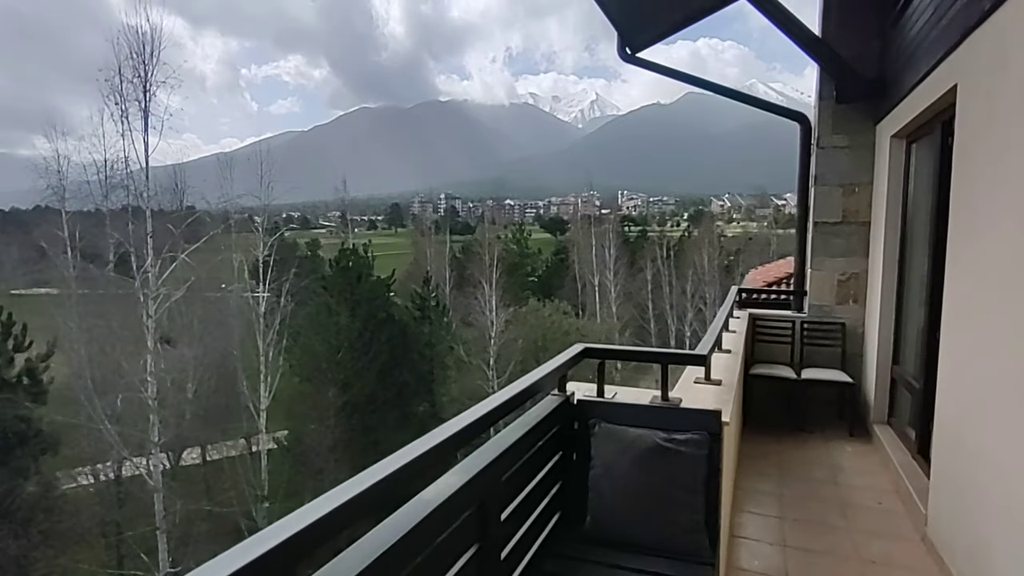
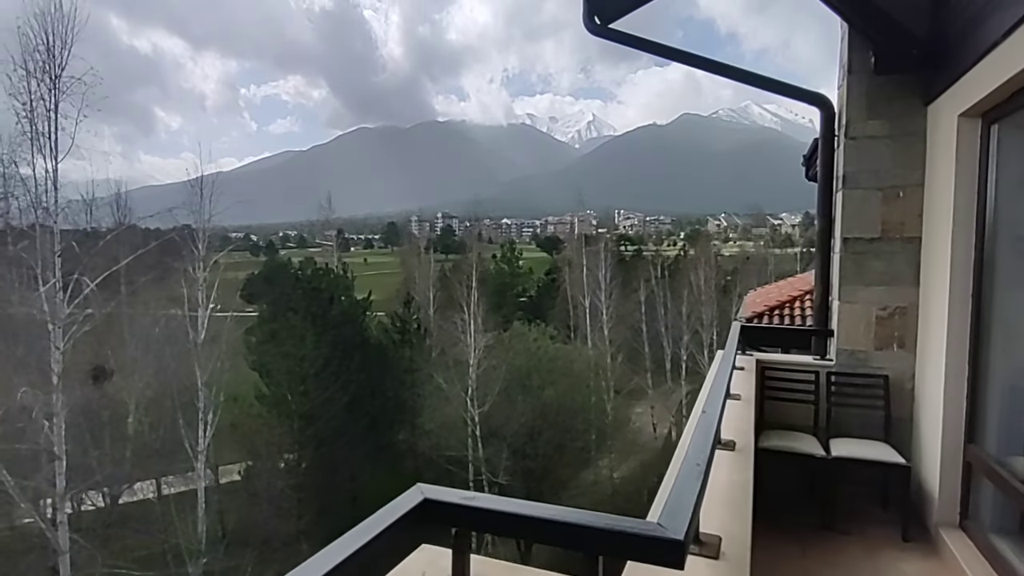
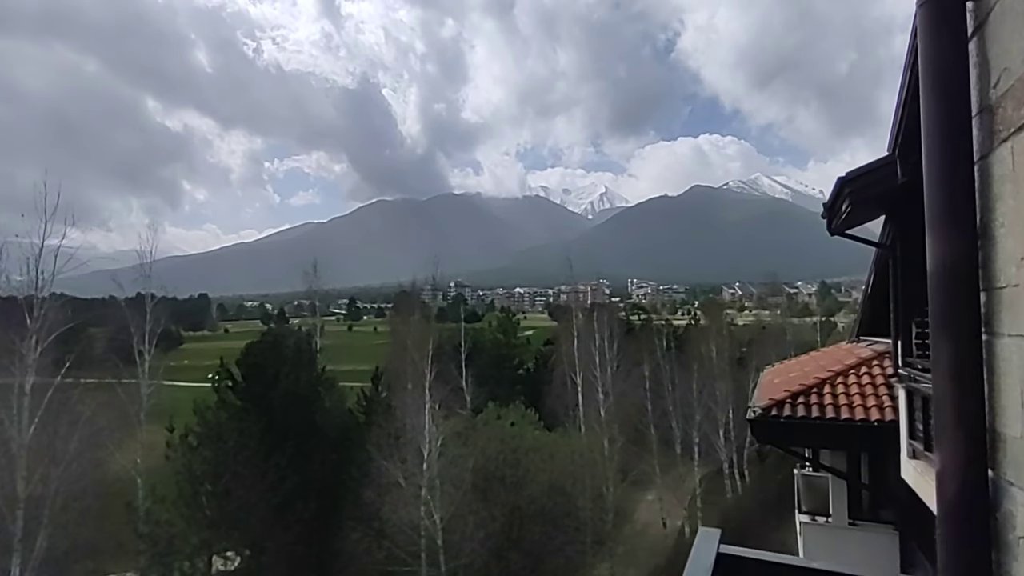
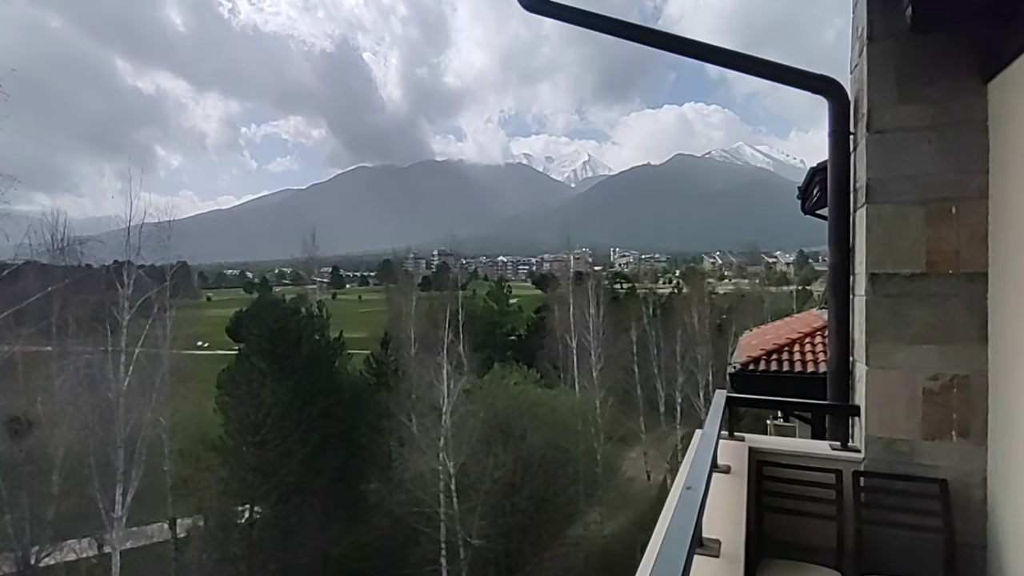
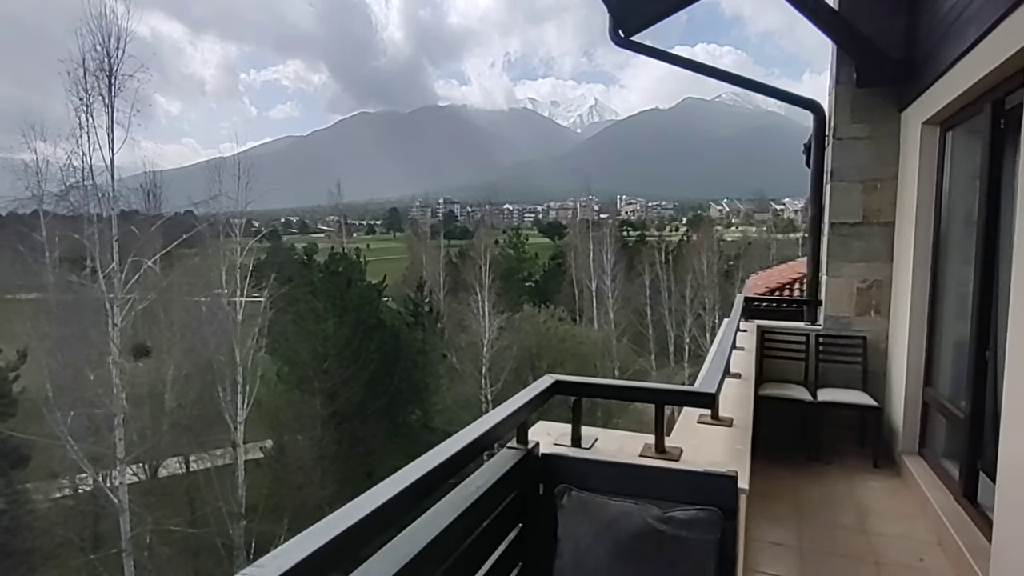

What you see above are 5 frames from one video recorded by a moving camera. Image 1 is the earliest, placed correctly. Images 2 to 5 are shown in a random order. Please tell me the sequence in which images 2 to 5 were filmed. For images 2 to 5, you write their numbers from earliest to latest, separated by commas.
5, 2, 4, 3
